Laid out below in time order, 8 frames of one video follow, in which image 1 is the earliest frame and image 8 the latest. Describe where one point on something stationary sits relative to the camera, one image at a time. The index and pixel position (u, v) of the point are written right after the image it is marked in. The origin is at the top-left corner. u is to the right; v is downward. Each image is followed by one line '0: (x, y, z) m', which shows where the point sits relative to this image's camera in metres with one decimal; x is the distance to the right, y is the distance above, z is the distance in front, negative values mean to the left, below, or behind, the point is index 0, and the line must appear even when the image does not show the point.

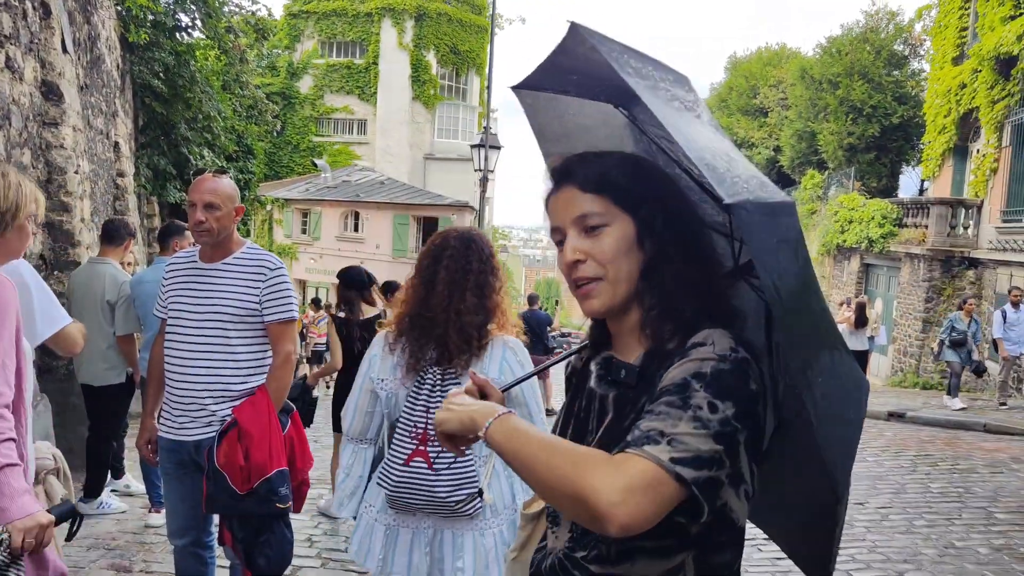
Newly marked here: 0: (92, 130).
0: (-4.2, +1.6, +7.9) m
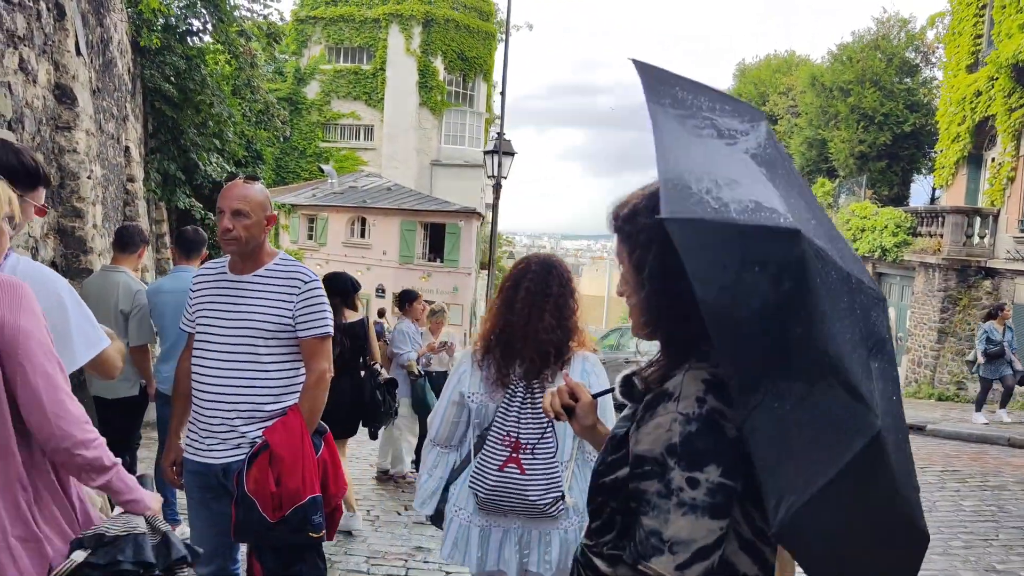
0: (-4.0, +1.5, +7.7) m
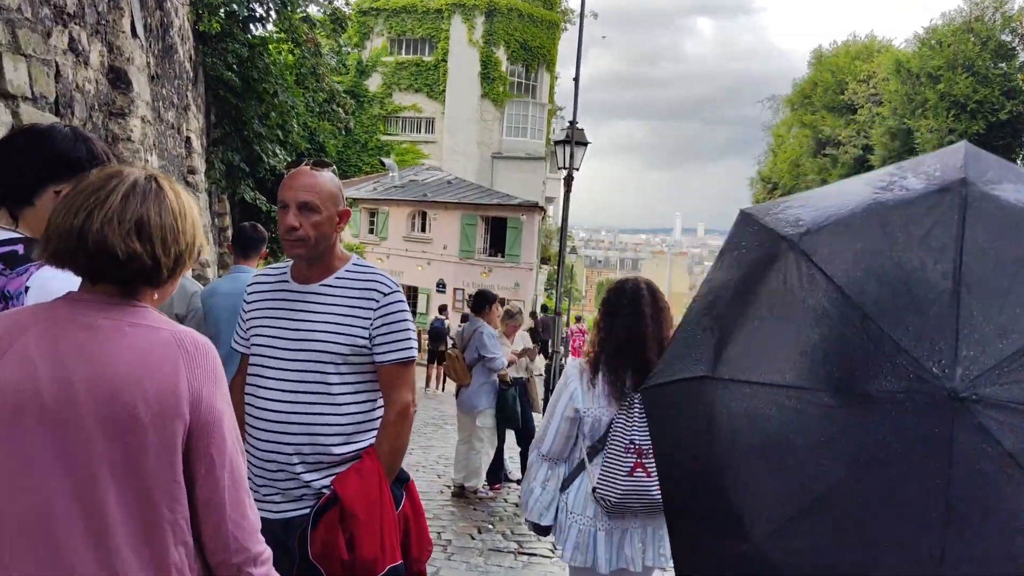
0: (-3.3, +1.5, +7.3) m
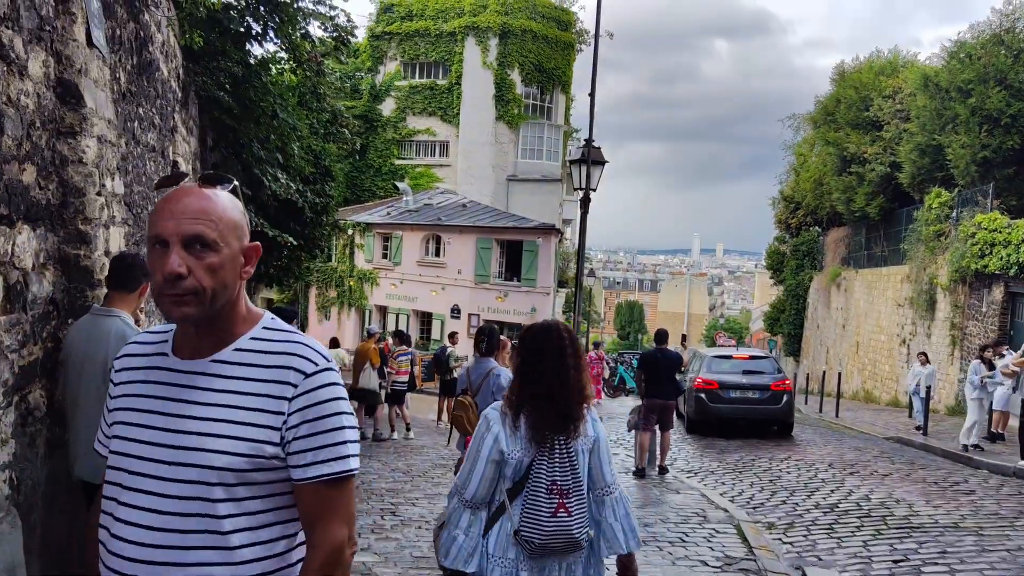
0: (-3.2, +1.2, +6.7) m
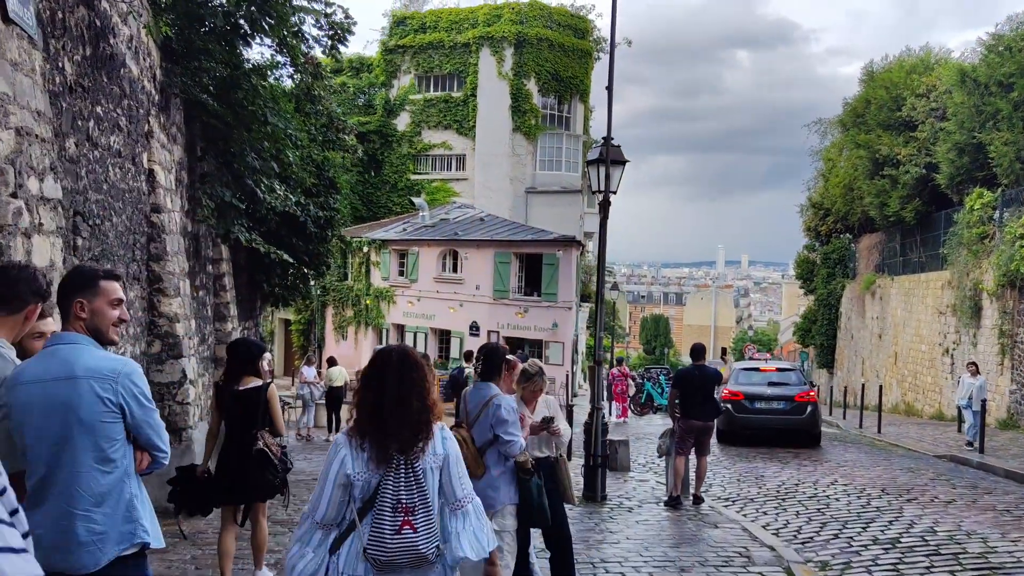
0: (-3.1, +1.1, +5.9) m
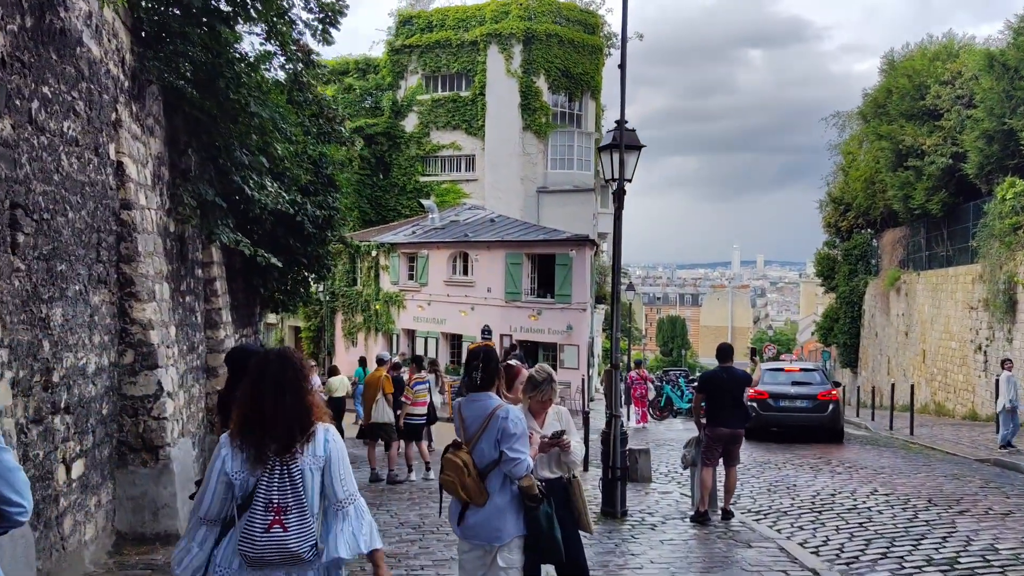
0: (-3.1, +1.0, +5.2) m
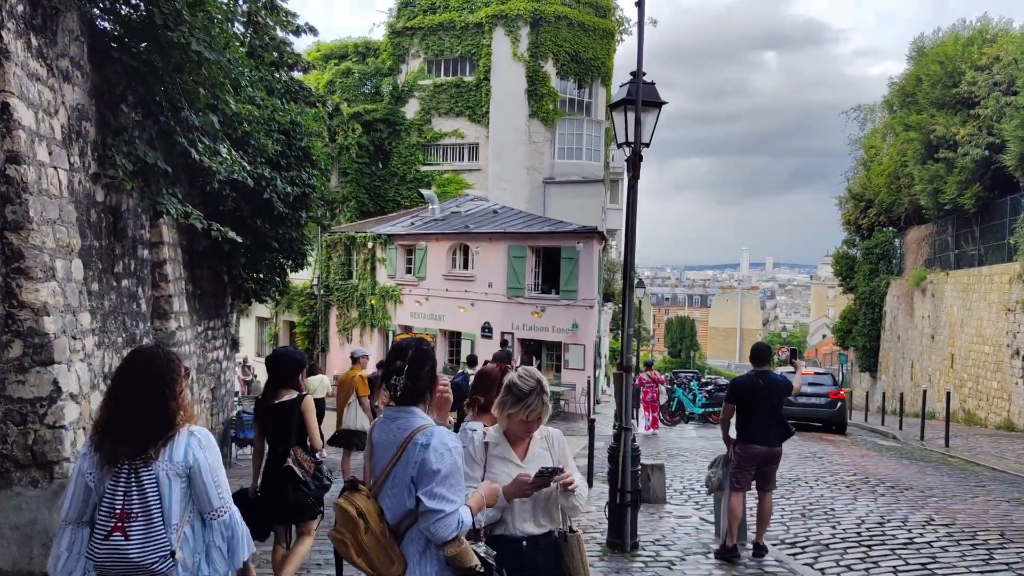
0: (-3.3, +1.2, +3.7) m
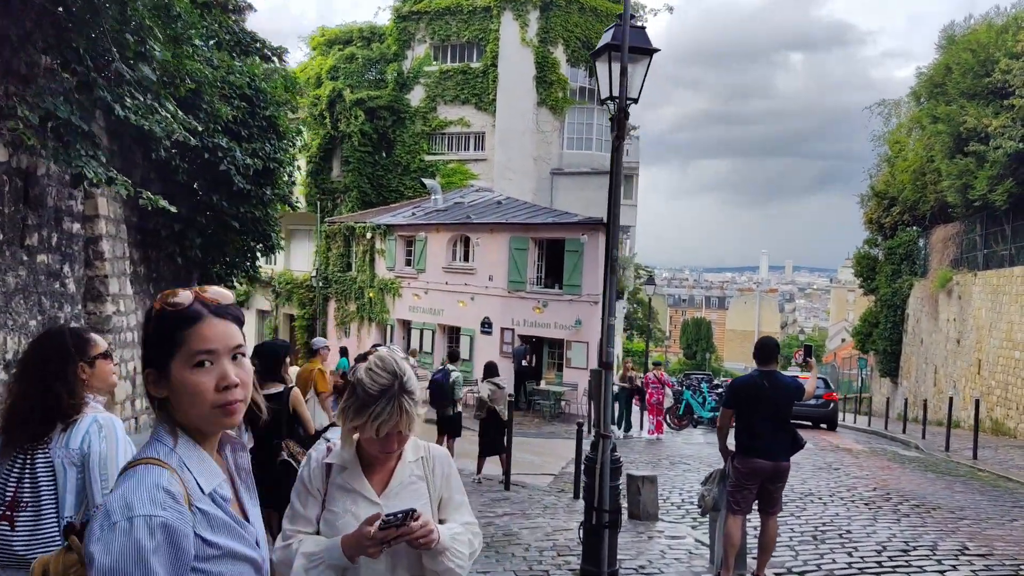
0: (-3.6, +1.4, +2.6) m
